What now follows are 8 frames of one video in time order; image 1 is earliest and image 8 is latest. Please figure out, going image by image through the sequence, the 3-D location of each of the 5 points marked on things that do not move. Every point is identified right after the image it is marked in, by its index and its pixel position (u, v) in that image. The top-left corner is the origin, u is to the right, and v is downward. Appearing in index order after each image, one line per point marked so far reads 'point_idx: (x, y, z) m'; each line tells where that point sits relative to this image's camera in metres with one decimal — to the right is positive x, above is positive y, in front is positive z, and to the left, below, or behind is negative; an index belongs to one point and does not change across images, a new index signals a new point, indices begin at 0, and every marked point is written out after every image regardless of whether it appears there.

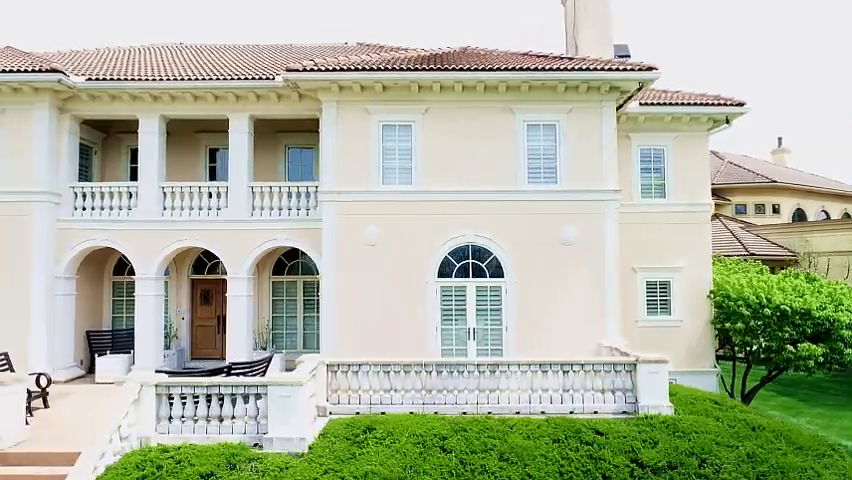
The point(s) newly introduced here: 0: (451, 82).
0: (+0.5, +3.4, +14.1) m
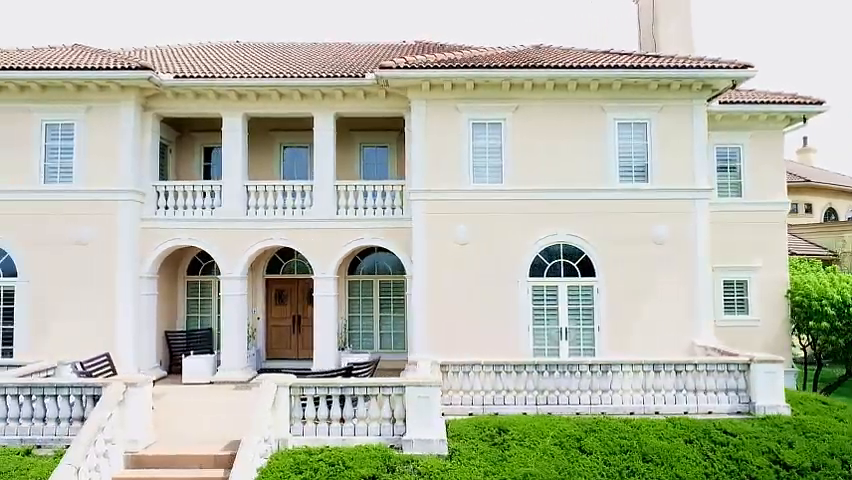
0: (+2.5, +3.4, +14.0) m
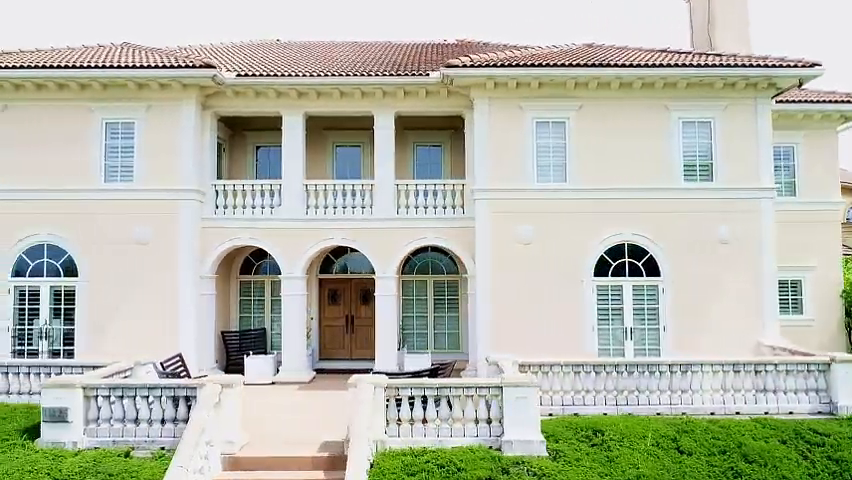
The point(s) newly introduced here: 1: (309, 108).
0: (+3.9, +3.4, +13.9) m
1: (-2.6, +2.9, +14.8) m
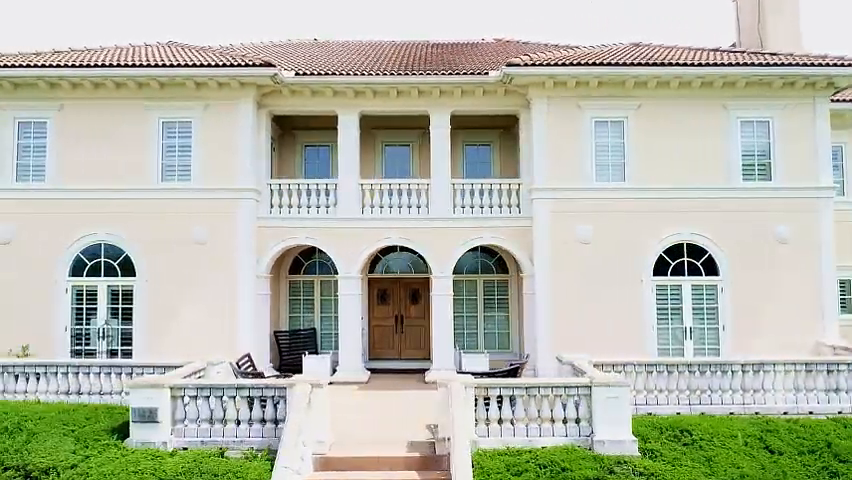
0: (+5.1, +3.4, +13.9) m
1: (-1.4, +3.0, +14.8) m
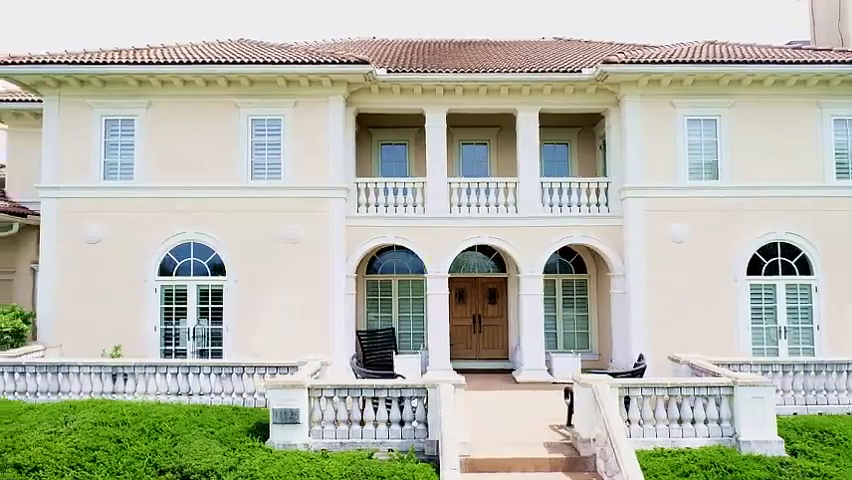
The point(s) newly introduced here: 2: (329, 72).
0: (+7.1, +3.4, +13.8) m
1: (+0.6, +3.0, +14.7) m
2: (-2.0, +3.4, +13.5) m
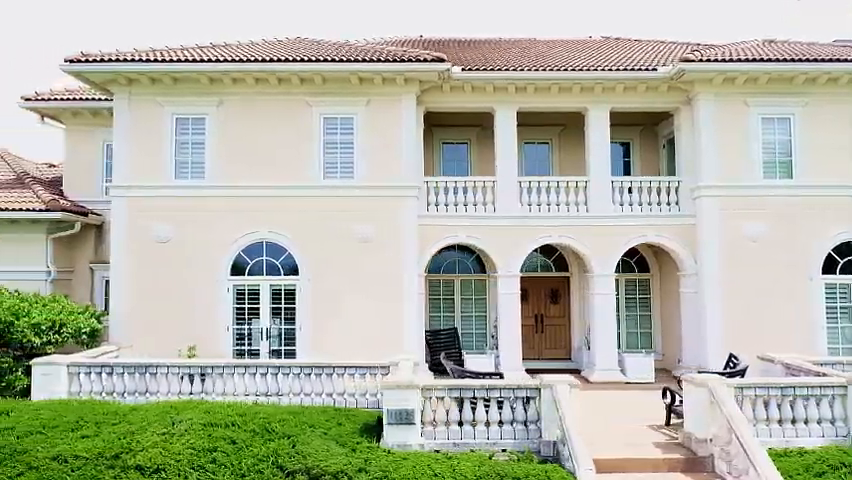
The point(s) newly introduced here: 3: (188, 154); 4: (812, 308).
0: (+8.6, +3.5, +13.8) m
1: (+2.1, +3.0, +14.6) m
2: (-0.4, +3.4, +13.4) m
3: (-5.1, +1.8, +14.1) m
4: (+8.1, -1.4, +13.9) m
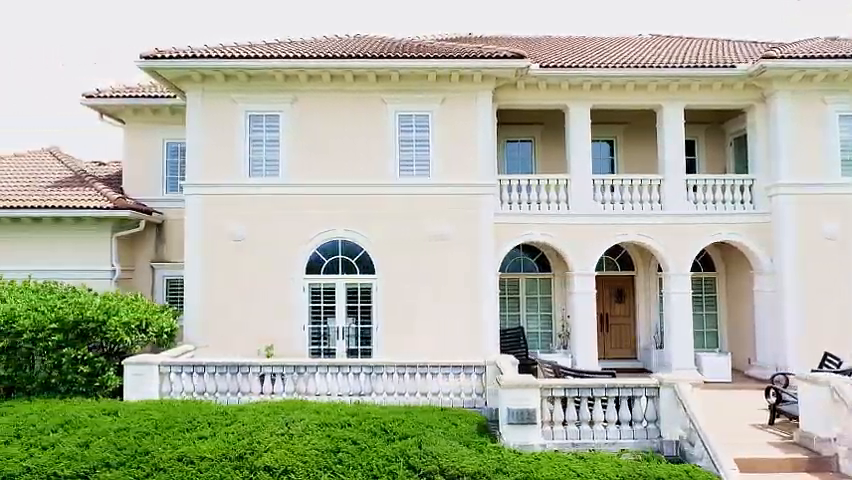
0: (+10.2, +3.5, +13.7) m
1: (+3.7, +3.0, +14.5) m
2: (+1.2, +3.5, +13.3) m
3: (-3.5, +1.9, +13.9) m
4: (+9.7, -1.4, +13.8) m
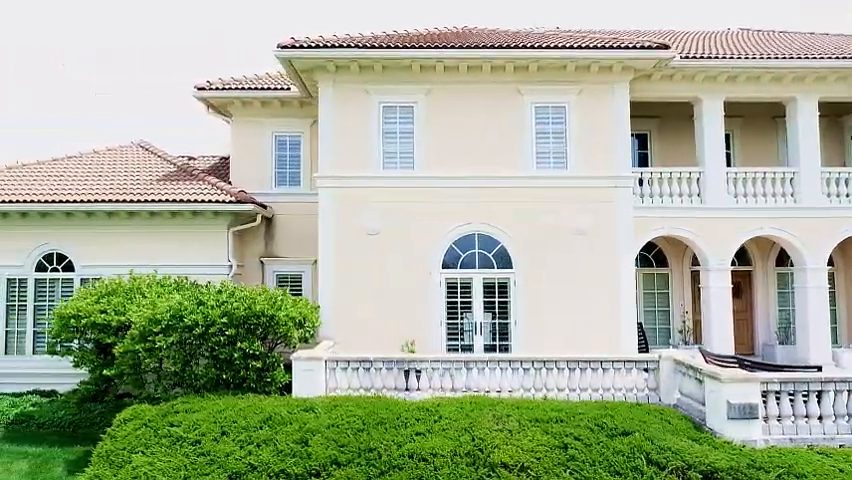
0: (+13.1, +3.6, +13.5) m
1: (+6.6, +3.2, +14.3) m
2: (+4.0, +3.6, +13.1) m
3: (-0.6, +2.0, +13.7) m
4: (+12.5, -1.2, +13.7) m
